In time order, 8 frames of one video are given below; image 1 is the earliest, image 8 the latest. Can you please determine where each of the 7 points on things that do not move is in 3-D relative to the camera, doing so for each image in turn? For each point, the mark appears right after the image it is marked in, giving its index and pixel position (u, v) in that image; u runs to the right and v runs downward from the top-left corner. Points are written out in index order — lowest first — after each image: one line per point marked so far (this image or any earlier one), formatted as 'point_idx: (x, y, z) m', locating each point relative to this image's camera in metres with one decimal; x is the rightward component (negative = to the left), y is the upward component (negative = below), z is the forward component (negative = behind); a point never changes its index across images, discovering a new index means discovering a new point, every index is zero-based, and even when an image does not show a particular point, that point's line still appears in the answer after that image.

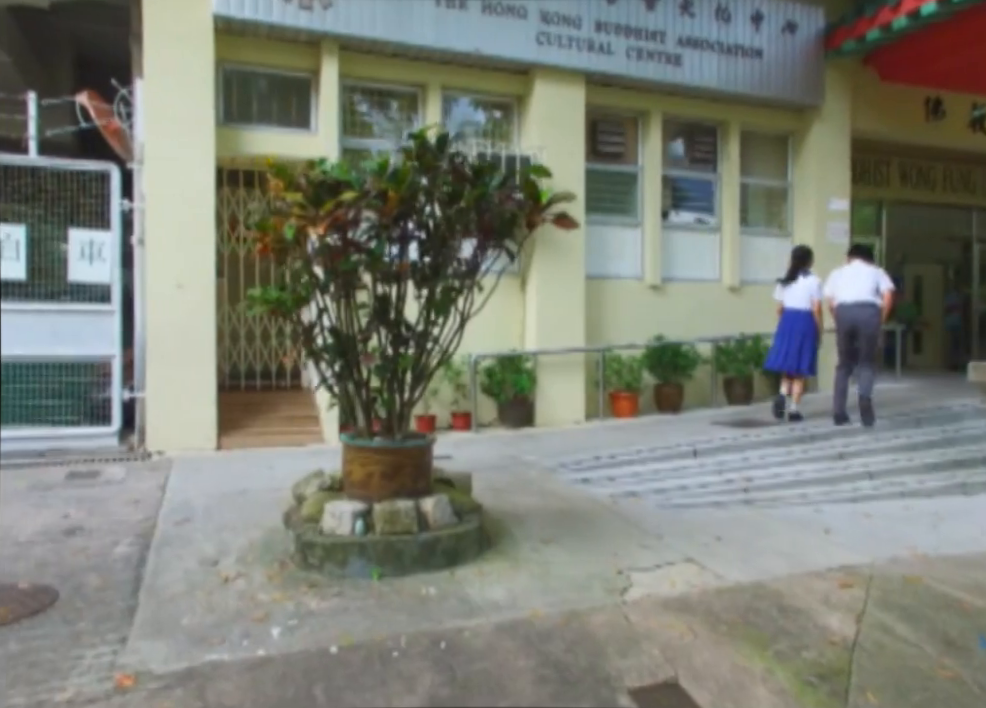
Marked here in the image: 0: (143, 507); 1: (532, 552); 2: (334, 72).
0: (-2.1, -0.9, +4.4) m
1: (+0.2, -1.0, +3.8) m
2: (-1.4, +2.5, +6.5) m
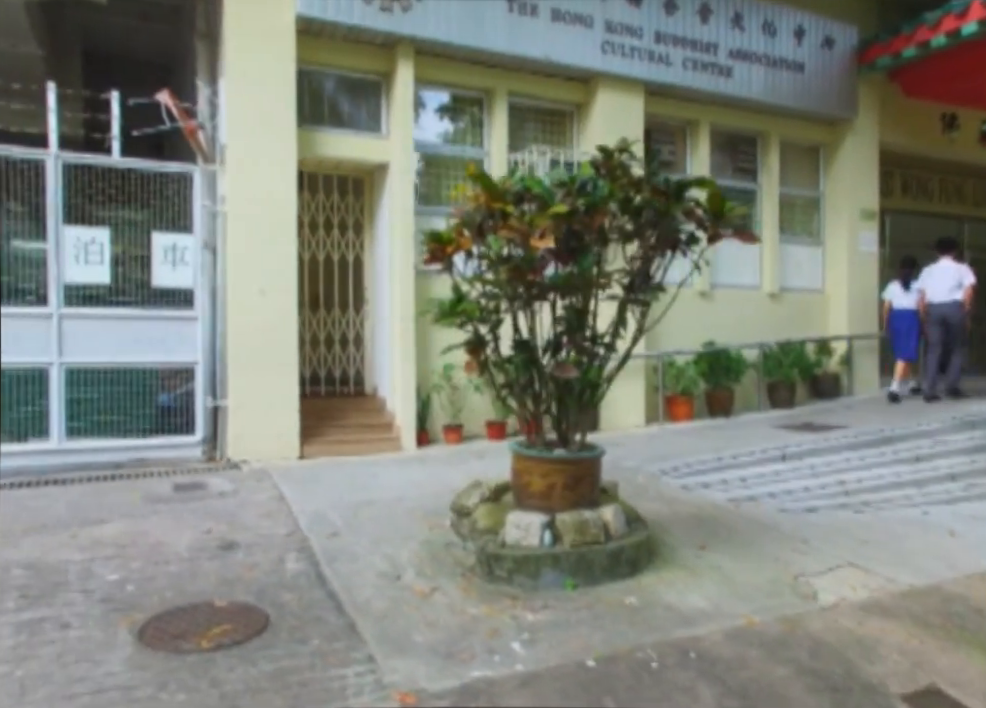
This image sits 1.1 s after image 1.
0: (-1.2, -1.0, +4.3) m
1: (+1.1, -1.1, +3.9) m
2: (-0.7, +2.4, +6.4) m
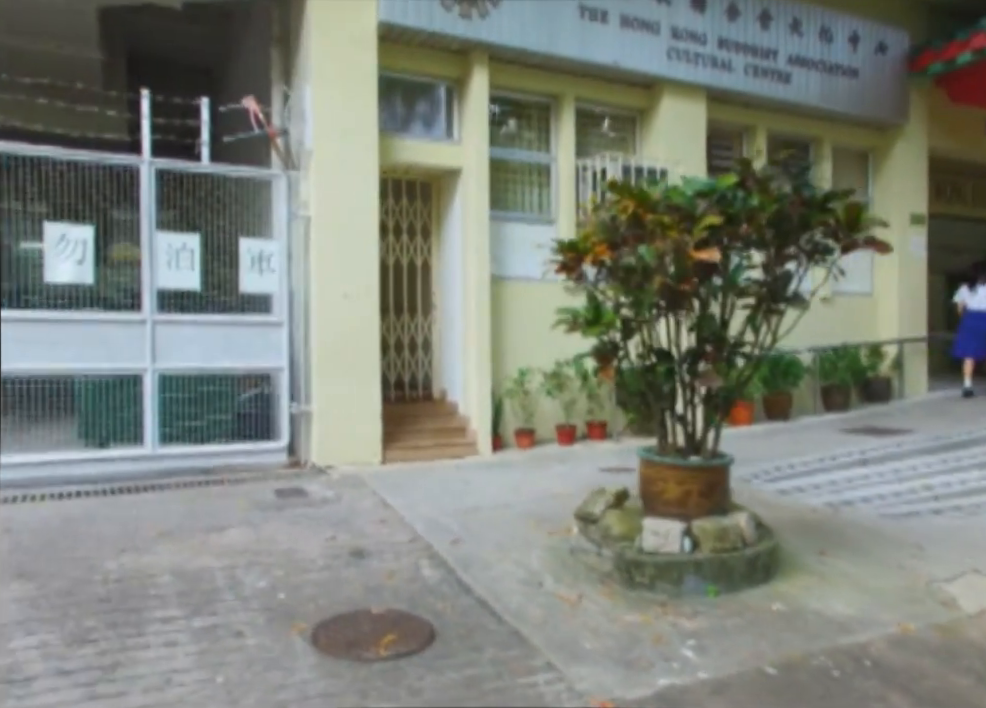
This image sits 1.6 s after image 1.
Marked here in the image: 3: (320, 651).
0: (-0.6, -1.0, +4.3) m
1: (+1.7, -1.1, +3.9) m
2: (-0.1, +2.4, +6.4) m
3: (-0.7, -1.2, +2.9) m
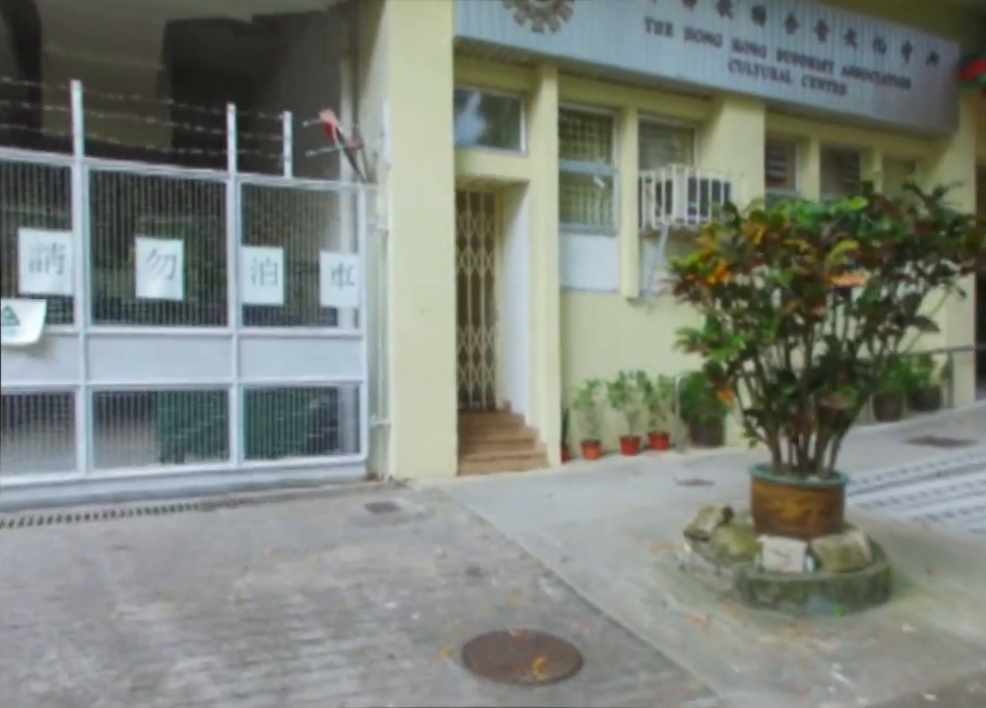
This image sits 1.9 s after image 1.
0: (0.0, -1.1, +4.4) m
1: (+2.4, -1.2, +3.9) m
2: (+0.5, +2.3, +6.5) m
3: (-0.1, -1.3, +2.9) m
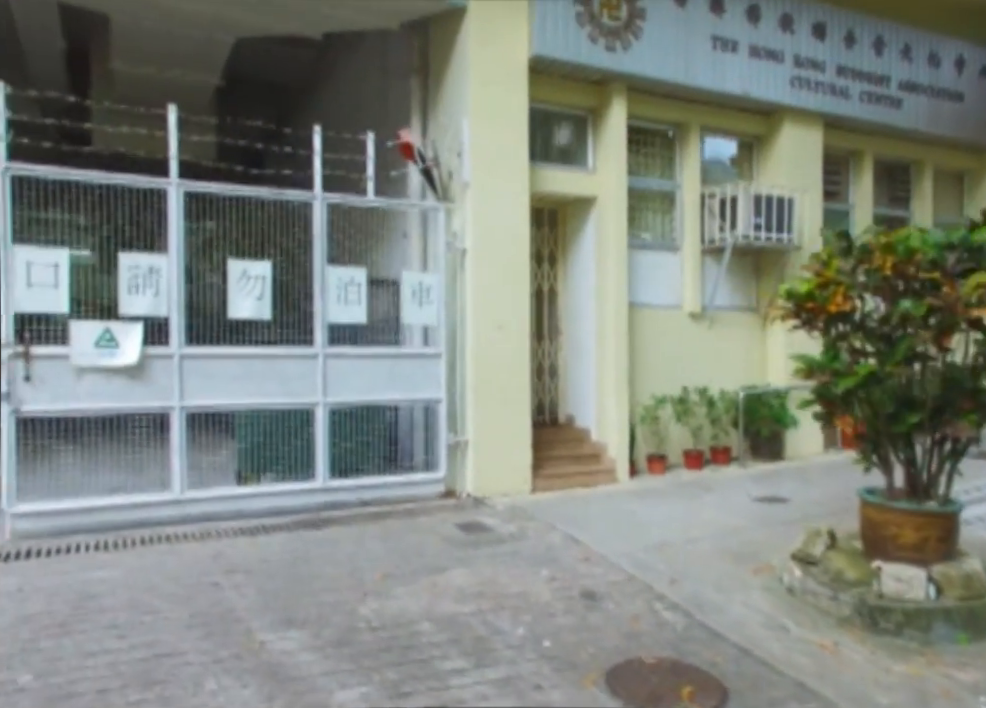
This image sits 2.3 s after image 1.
0: (+0.6, -1.3, +4.4) m
1: (+3.0, -1.4, +4.0) m
2: (+1.1, +2.1, +6.5) m
3: (+0.5, -1.4, +2.9) m
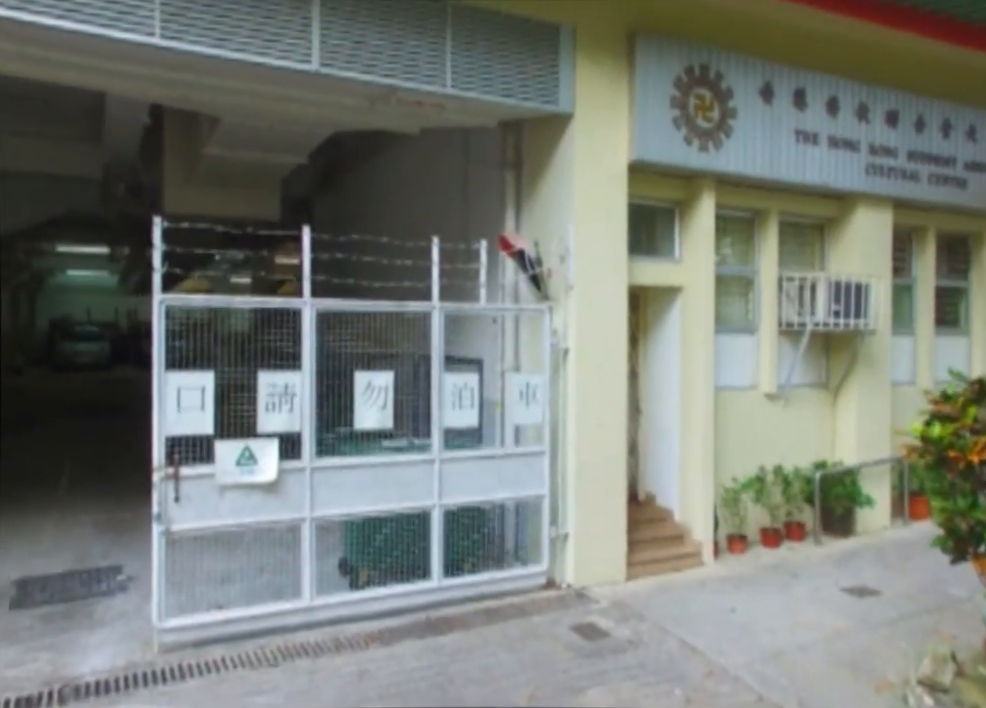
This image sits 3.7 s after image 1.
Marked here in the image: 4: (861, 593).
0: (+1.5, -2.0, +4.6) m
1: (+3.8, -2.1, +4.2) m
2: (+2.0, +1.4, +6.7) m
3: (+1.4, -2.2, +3.1) m
4: (+3.0, -2.0, +5.9) m
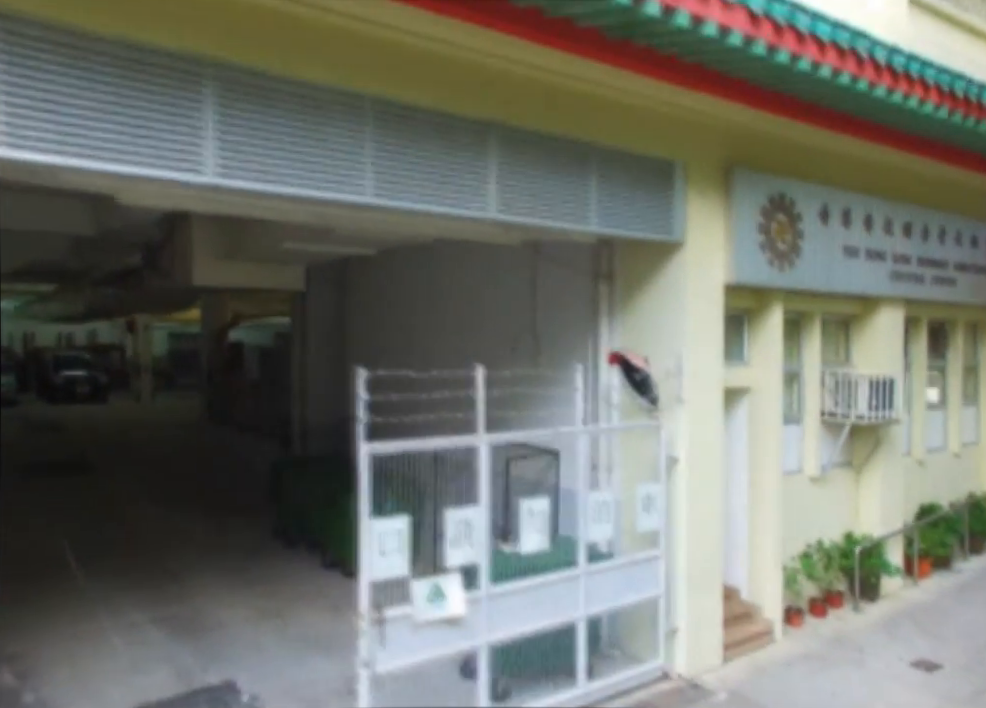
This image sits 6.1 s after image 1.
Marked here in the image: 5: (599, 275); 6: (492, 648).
0: (+2.7, -3.0, +5.2) m
1: (+5.1, -3.1, +5.2) m
2: (+2.9, +0.4, +7.4) m
3: (+2.8, -3.1, +3.8) m
4: (+4.0, -2.9, +6.8) m
5: (+1.0, +0.8, +7.1) m
6: (0.0, -2.1, +5.3) m
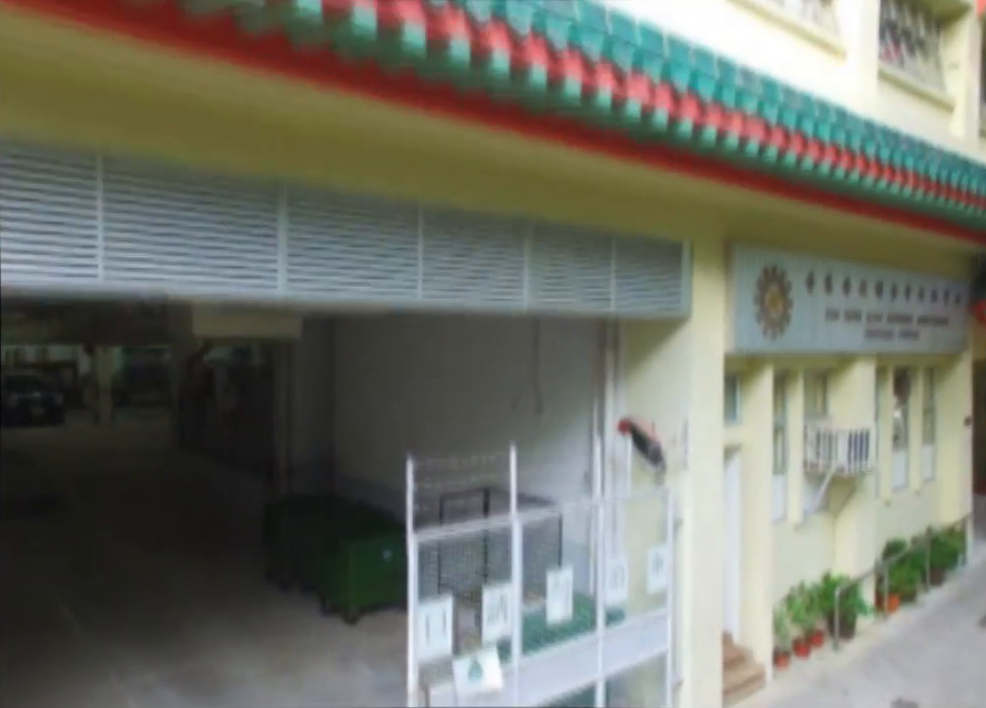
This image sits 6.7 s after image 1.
0: (+2.9, -3.6, +5.7) m
1: (+5.3, -3.7, +5.8) m
2: (+2.9, -0.2, +7.9) m
3: (+3.2, -3.7, +4.2) m
4: (+4.1, -3.5, +7.4) m
5: (+1.2, +0.1, +7.5) m
6: (+0.2, -2.7, +5.6) m
